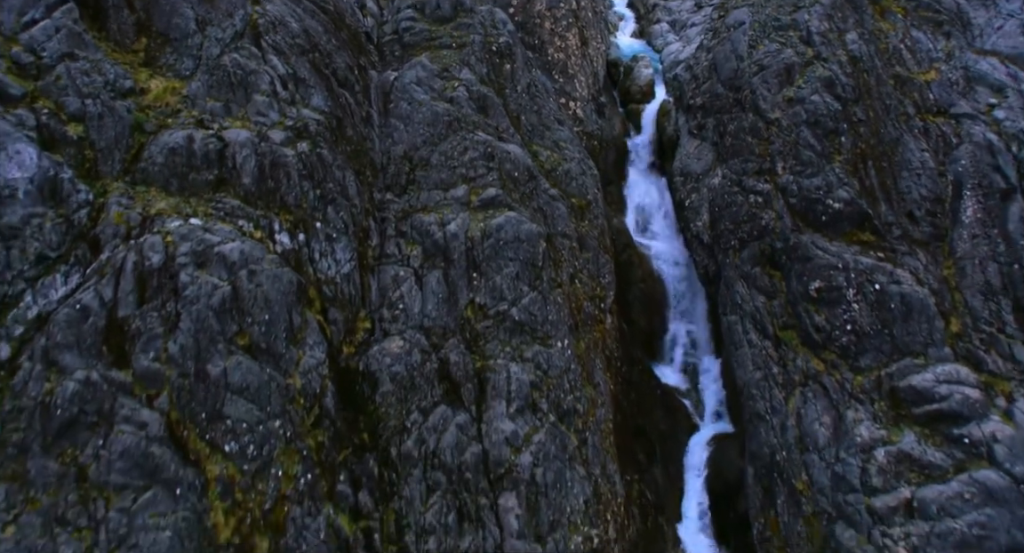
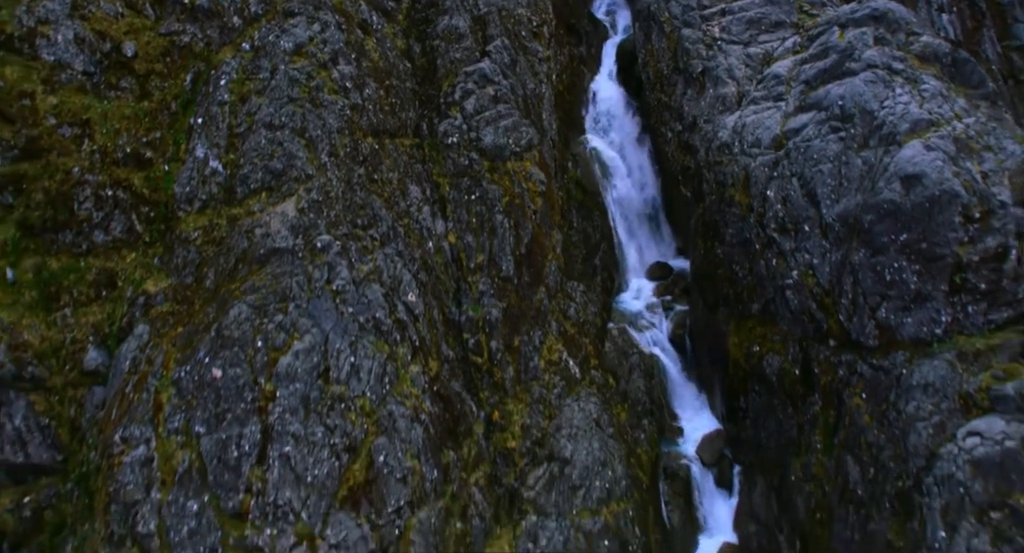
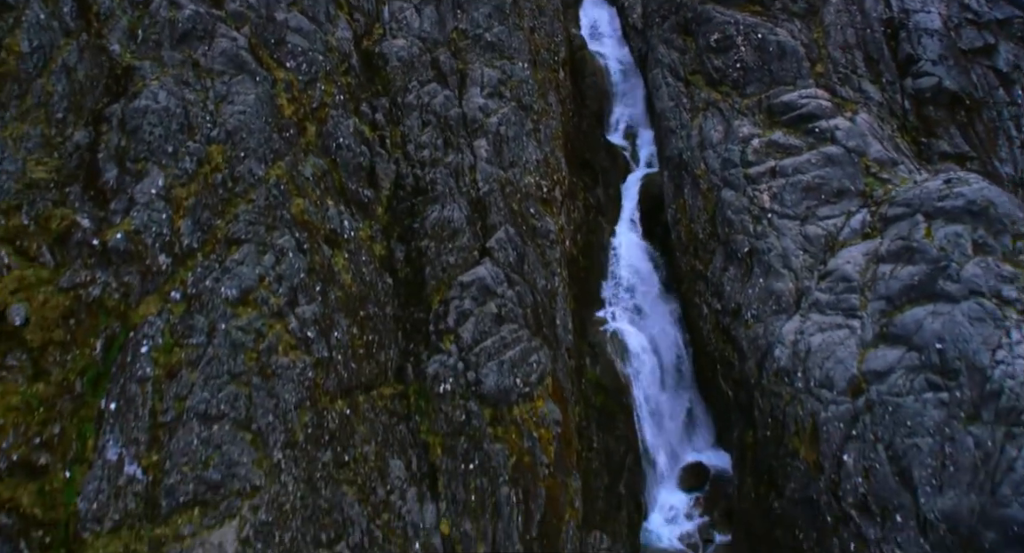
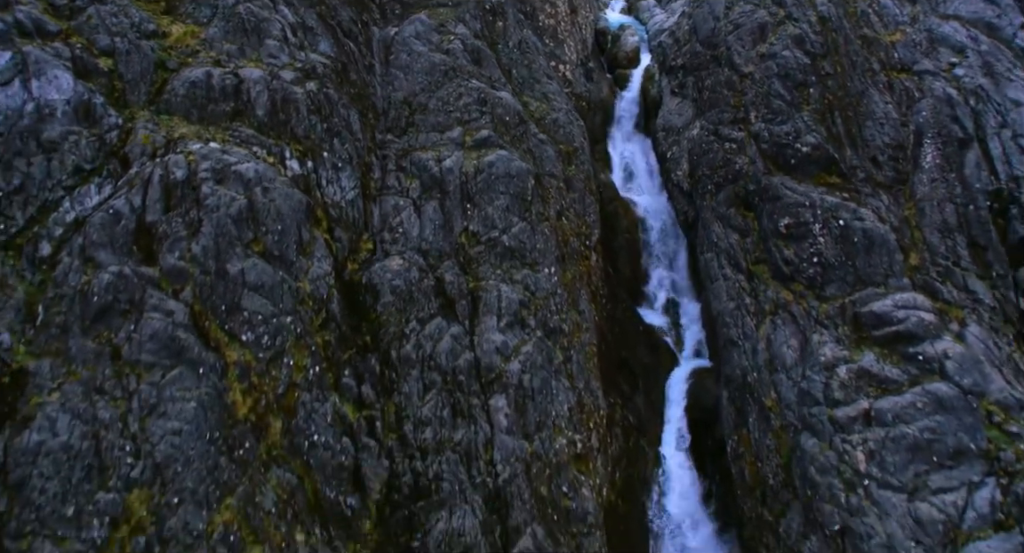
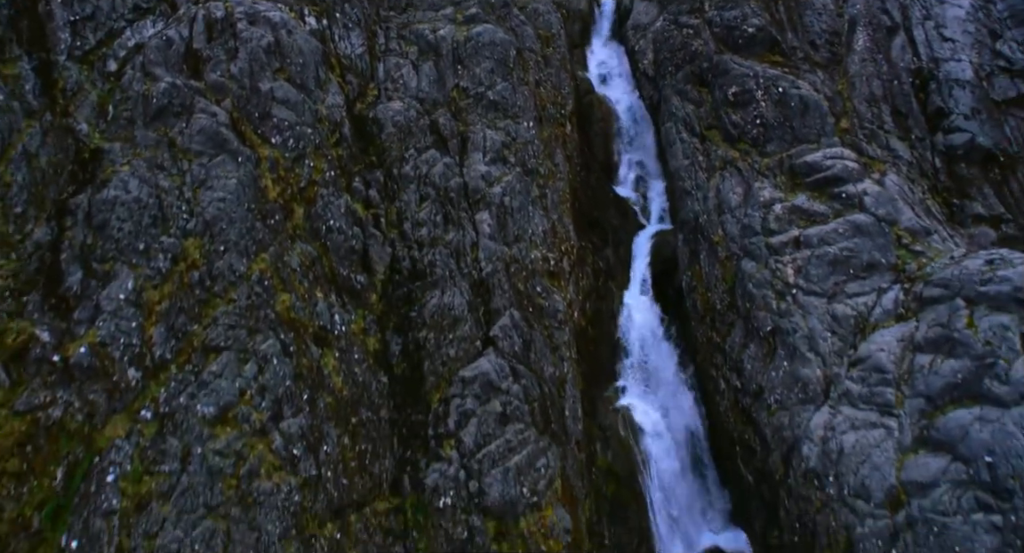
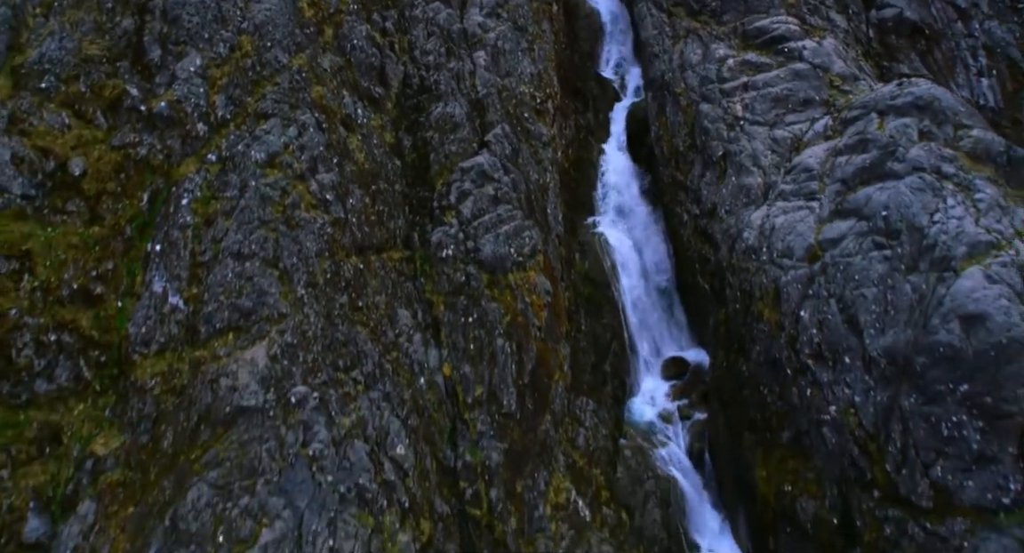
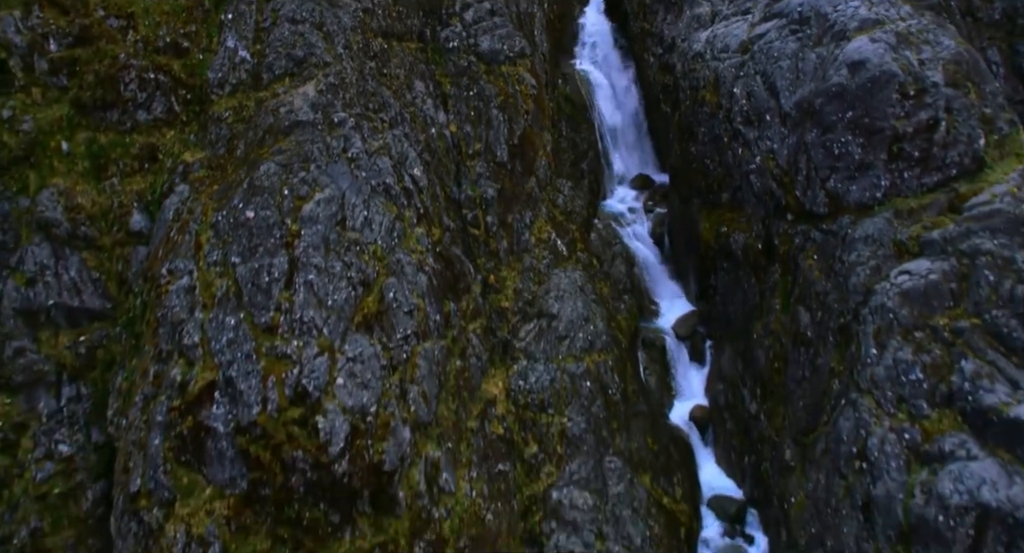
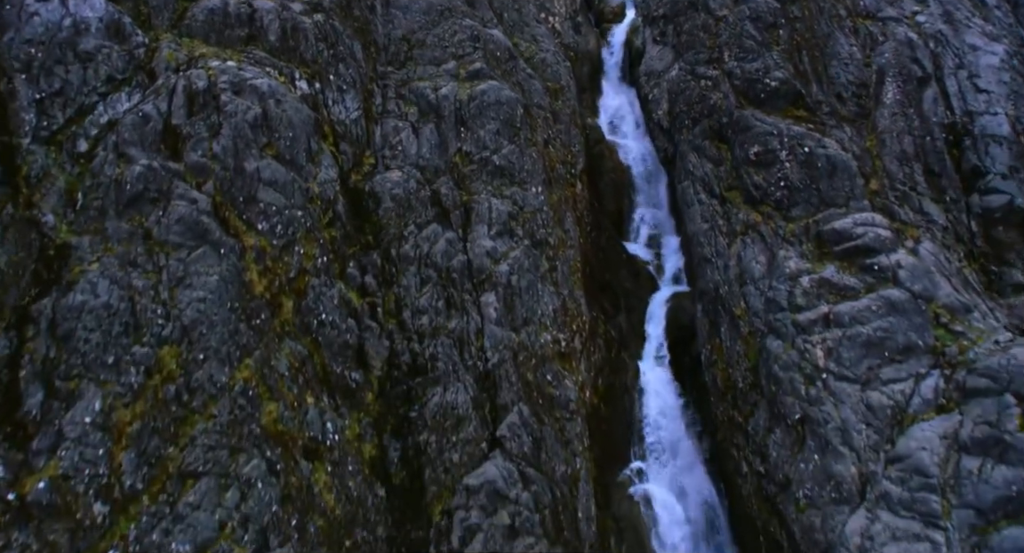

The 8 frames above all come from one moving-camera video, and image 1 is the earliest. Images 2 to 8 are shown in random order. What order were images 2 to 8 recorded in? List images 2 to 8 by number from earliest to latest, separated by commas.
4, 8, 5, 3, 6, 2, 7
